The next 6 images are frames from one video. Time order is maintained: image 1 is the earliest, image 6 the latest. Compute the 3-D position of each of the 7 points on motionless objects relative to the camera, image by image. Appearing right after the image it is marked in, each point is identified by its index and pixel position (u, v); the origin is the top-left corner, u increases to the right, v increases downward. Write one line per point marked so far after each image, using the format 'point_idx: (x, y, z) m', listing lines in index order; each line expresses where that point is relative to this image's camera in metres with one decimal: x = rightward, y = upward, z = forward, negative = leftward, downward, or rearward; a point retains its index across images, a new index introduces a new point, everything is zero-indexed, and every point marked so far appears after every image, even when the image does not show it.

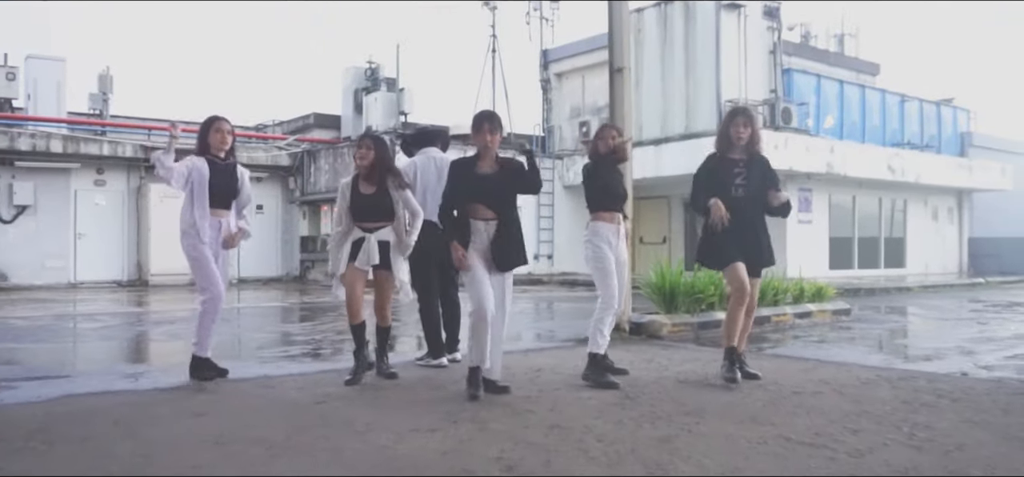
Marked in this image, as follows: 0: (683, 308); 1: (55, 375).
0: (+1.7, -0.7, +9.0) m
1: (-3.2, -1.0, +6.2) m
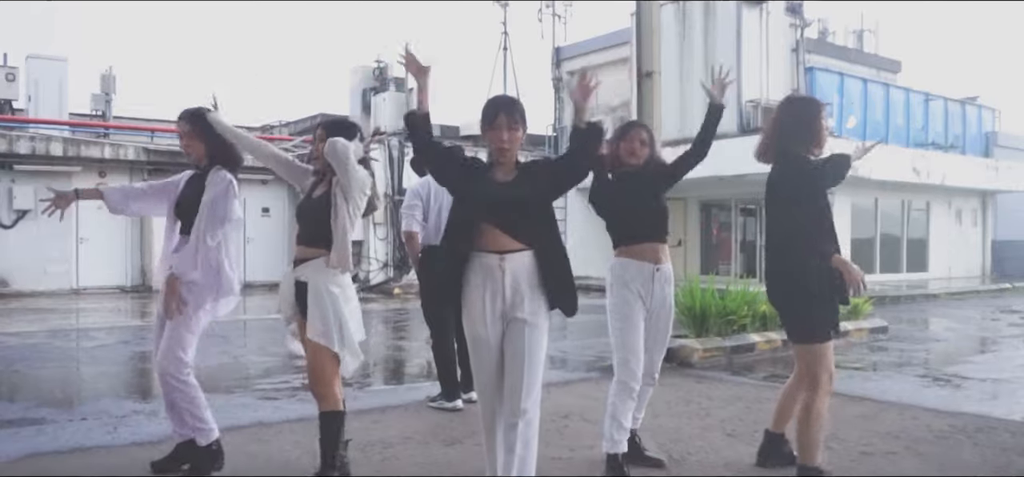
0: (+1.9, -0.8, +8.4) m
1: (-3.0, -1.2, +5.6) m
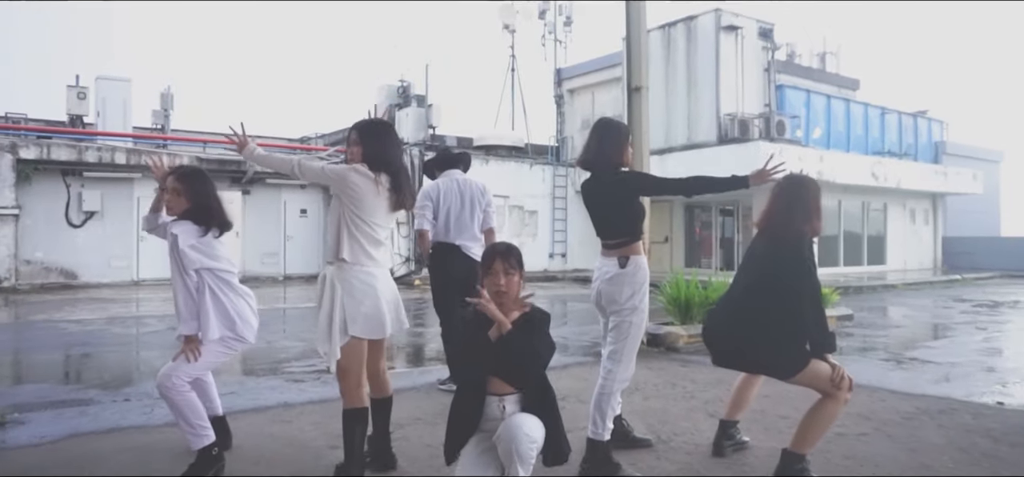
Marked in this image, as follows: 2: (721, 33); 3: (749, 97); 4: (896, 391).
0: (+1.9, -0.8, +9.0) m
1: (-3.0, -1.2, +6.2) m
2: (+4.6, +4.6, +19.1) m
3: (+5.4, +3.3, +19.8) m
4: (+2.8, -1.1, +6.2) m
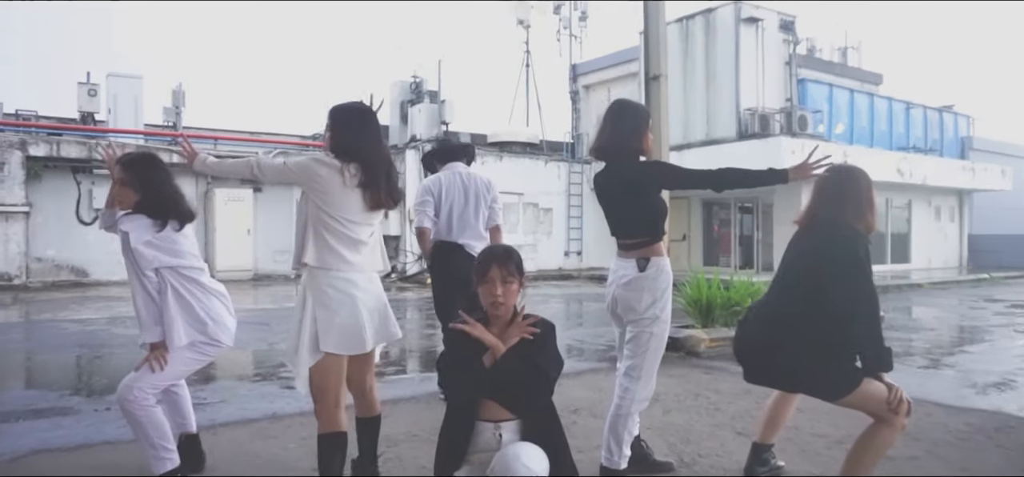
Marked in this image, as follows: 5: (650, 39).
0: (+2.0, -0.8, +8.4) m
1: (-3.0, -1.2, +5.8) m
2: (+4.9, +4.6, +18.5) m
3: (+5.7, +3.3, +19.2) m
4: (+2.8, -1.1, +5.7) m
5: (+1.3, +1.9, +8.1) m
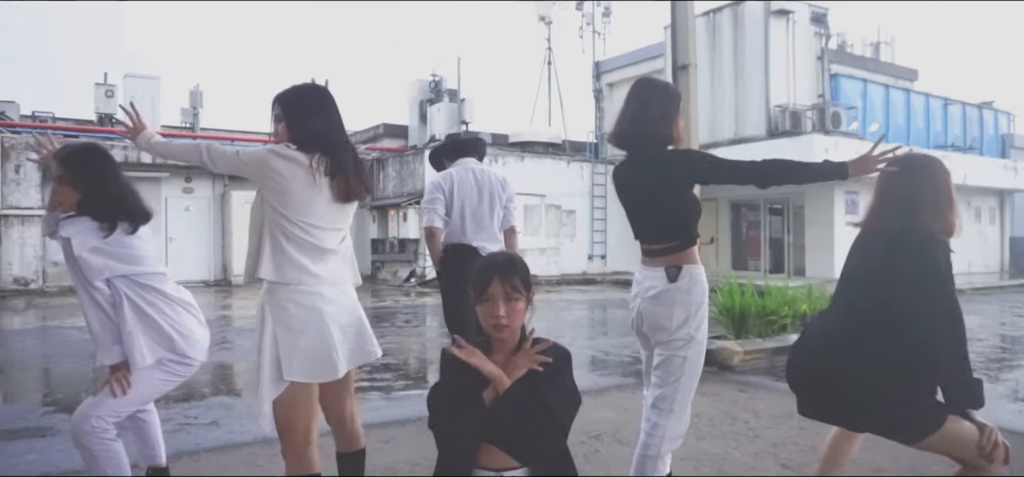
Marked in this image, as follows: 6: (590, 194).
0: (+2.2, -0.9, +7.8) m
1: (-2.9, -1.2, +5.3) m
2: (+5.4, +4.6, +17.8) m
3: (+6.2, +3.3, +18.4) m
4: (+2.9, -1.1, +5.0) m
5: (+1.4, +1.9, +7.5) m
6: (+1.8, +1.0, +19.9) m
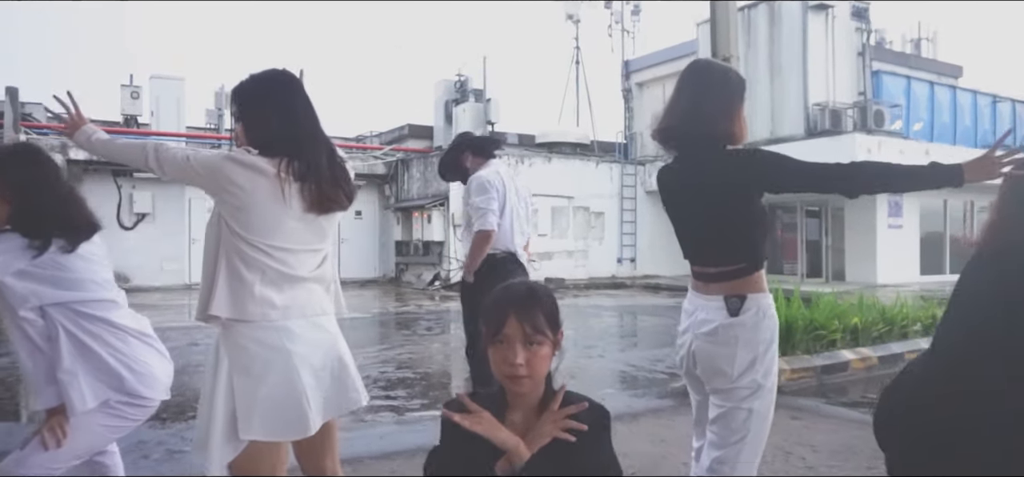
0: (+2.4, -0.9, +7.2) m
1: (-2.7, -1.3, +4.8) m
2: (+5.9, +4.5, +17.1) m
3: (+6.8, +3.2, +17.6) m
4: (+3.0, -1.2, +4.4) m
5: (+1.7, +1.8, +6.9) m
6: (+2.4, +0.9, +19.2) m
